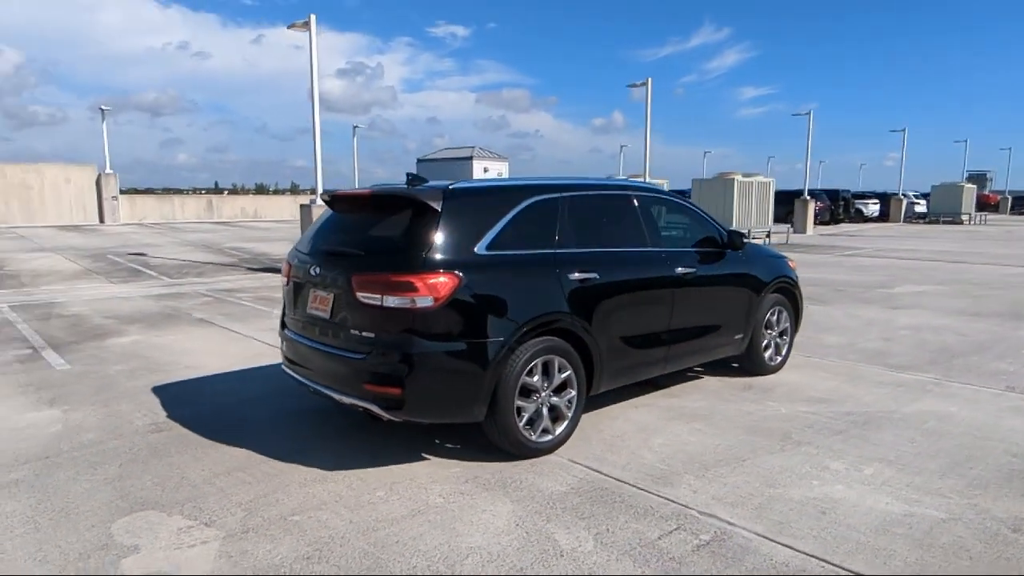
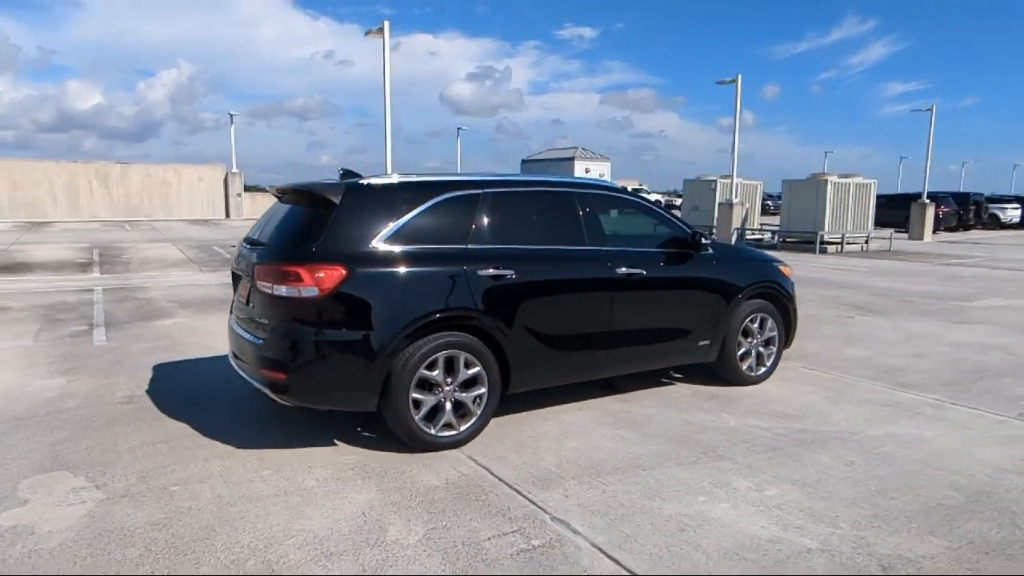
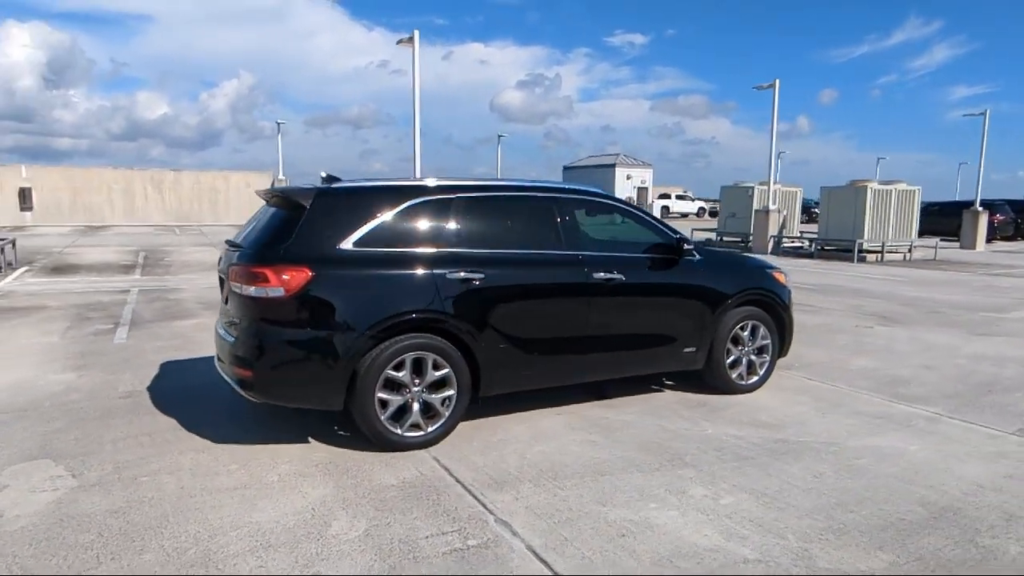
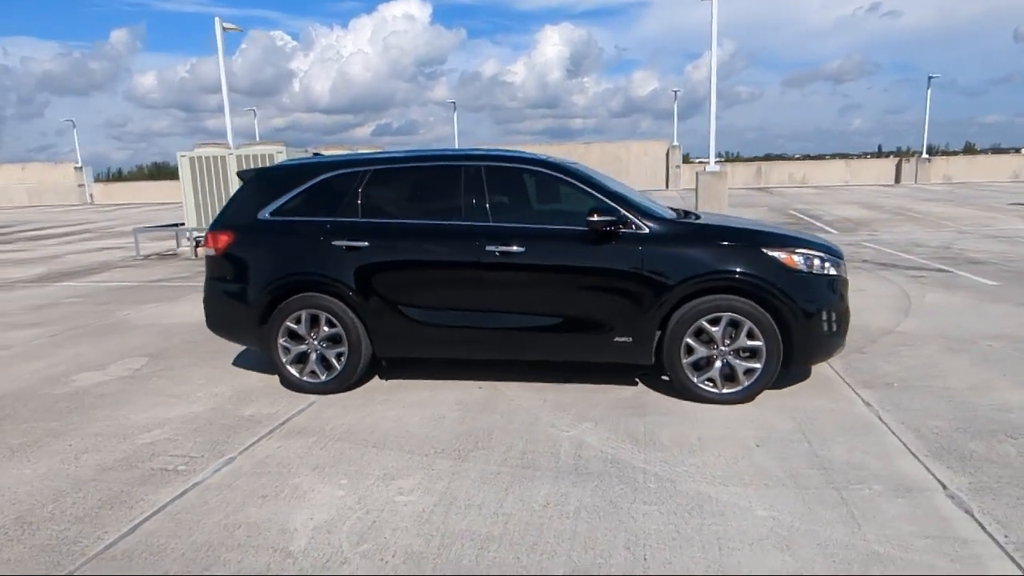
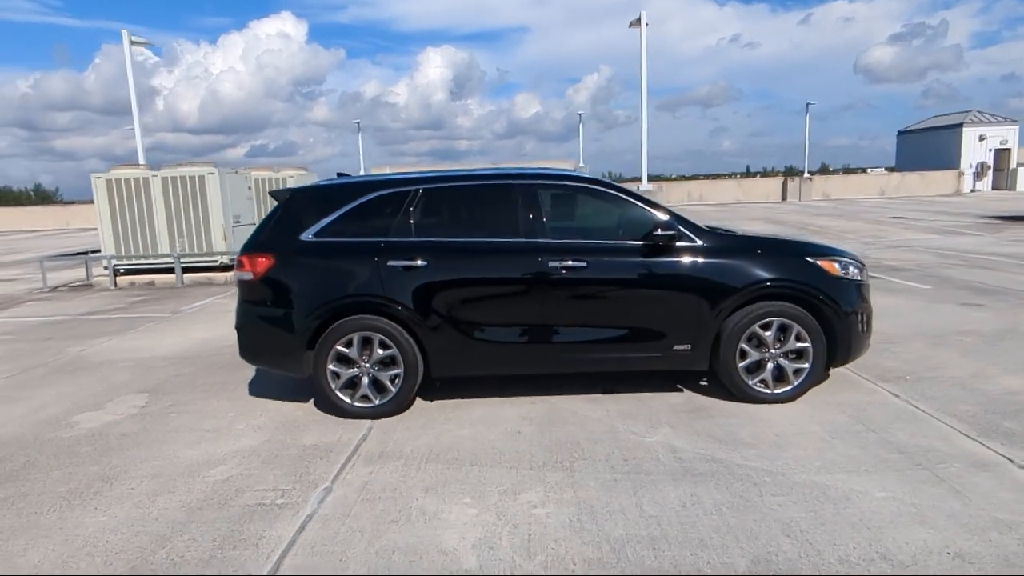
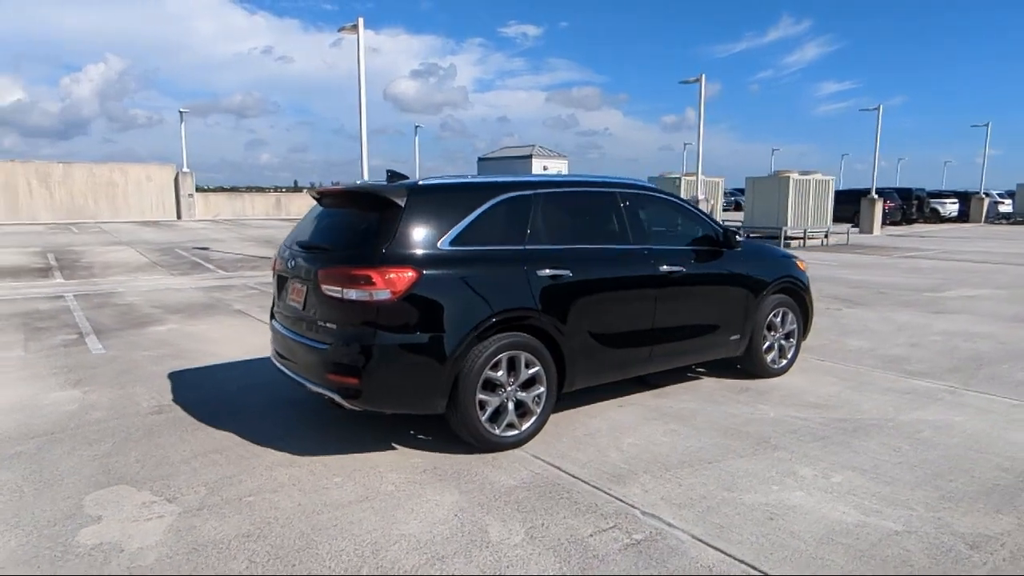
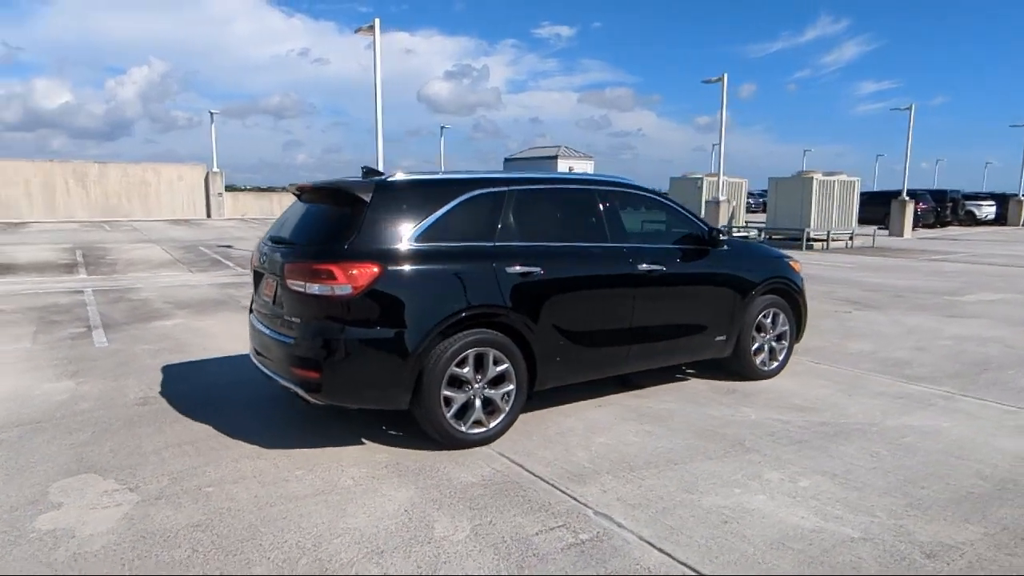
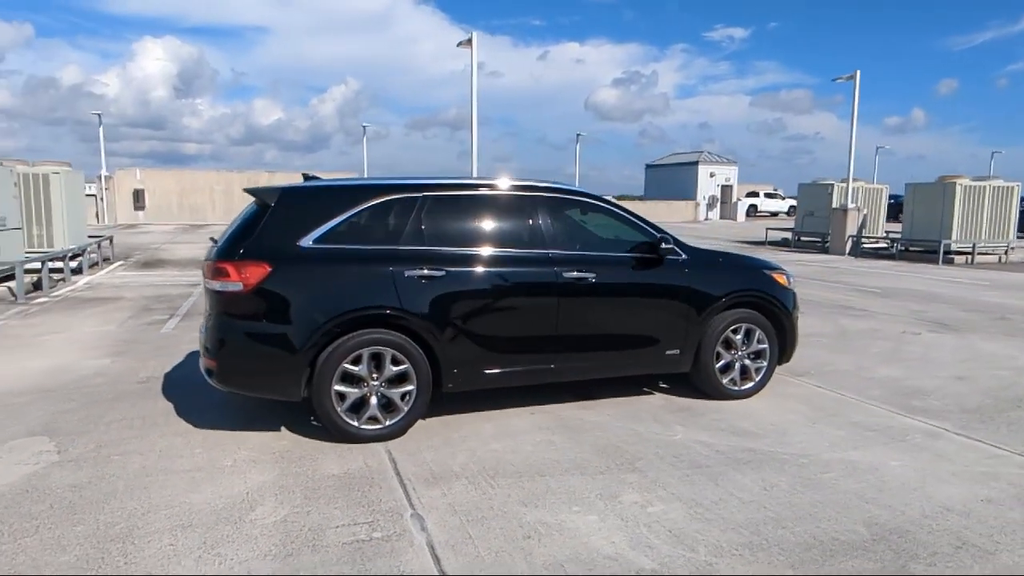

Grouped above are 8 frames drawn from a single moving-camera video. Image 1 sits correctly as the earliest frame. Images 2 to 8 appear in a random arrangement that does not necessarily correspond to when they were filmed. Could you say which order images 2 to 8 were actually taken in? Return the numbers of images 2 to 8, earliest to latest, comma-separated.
6, 7, 2, 3, 8, 5, 4
